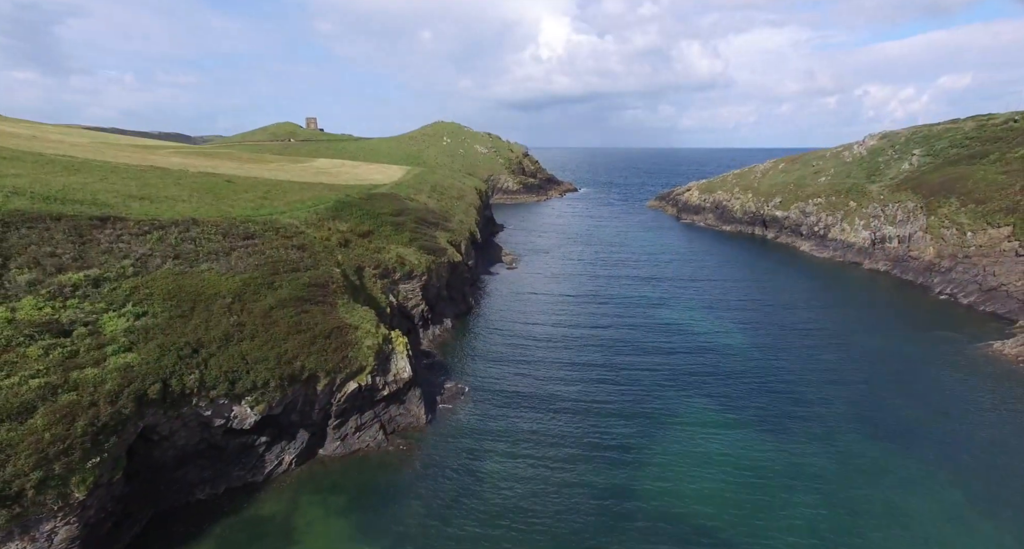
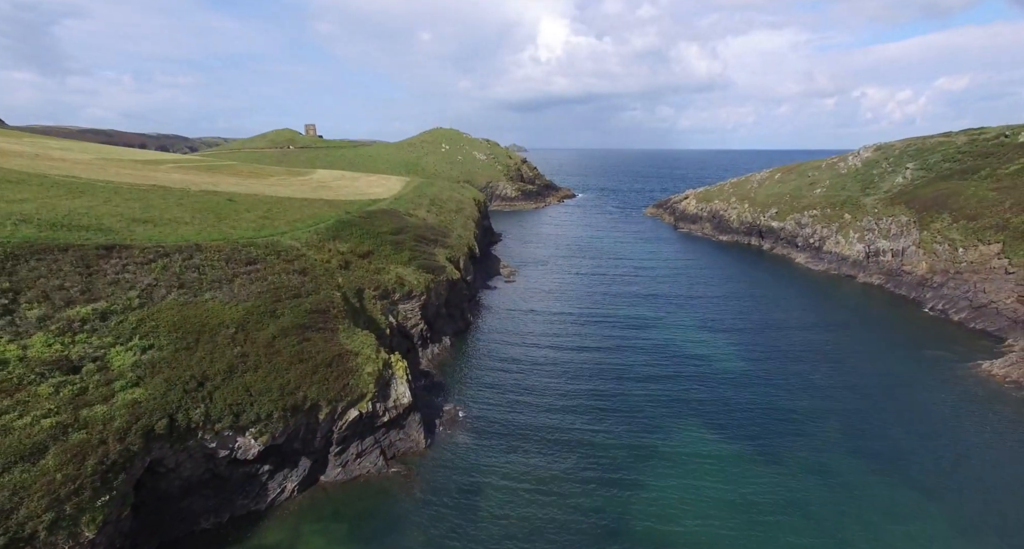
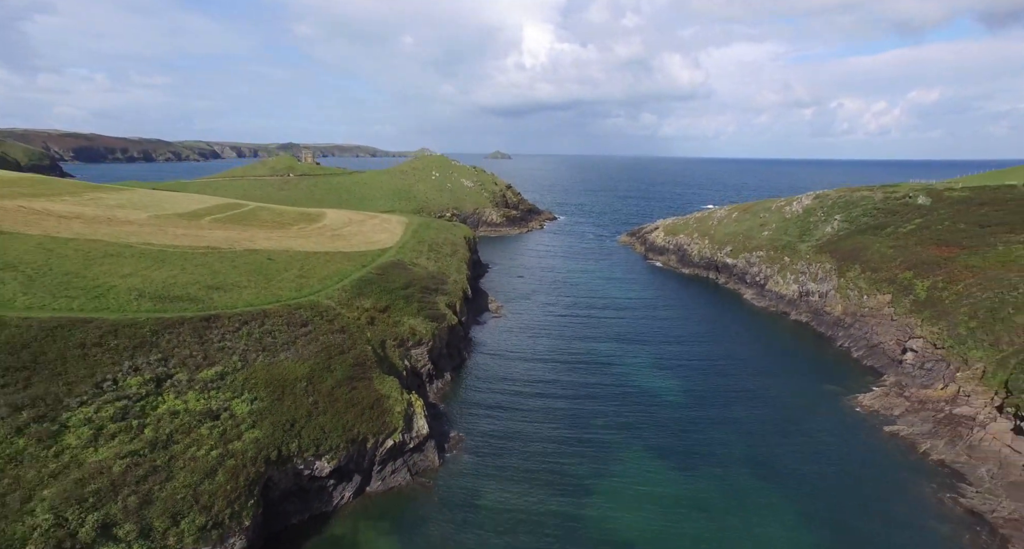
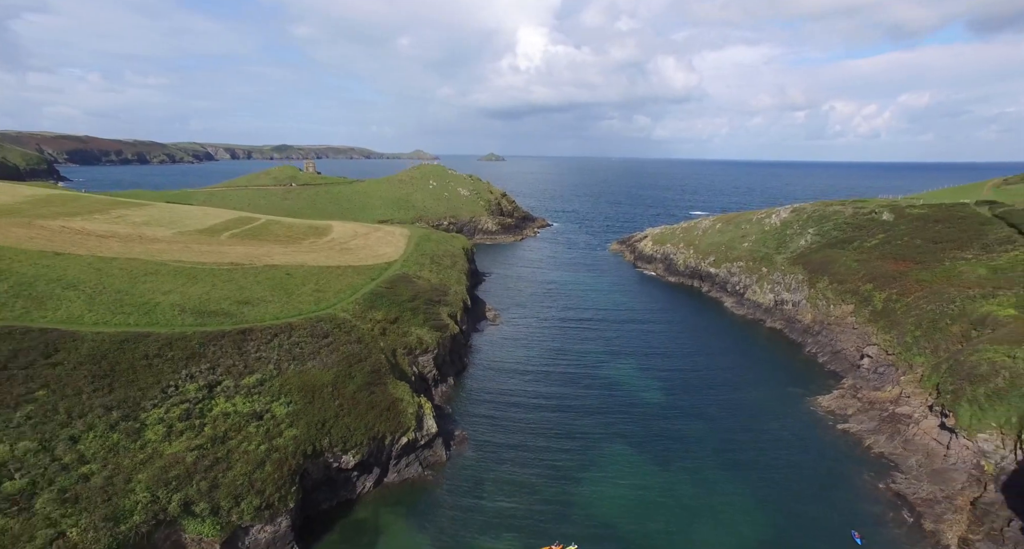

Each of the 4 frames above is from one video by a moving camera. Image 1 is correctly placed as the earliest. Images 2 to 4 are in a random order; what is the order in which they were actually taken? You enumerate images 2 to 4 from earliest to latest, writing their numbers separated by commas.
2, 3, 4
